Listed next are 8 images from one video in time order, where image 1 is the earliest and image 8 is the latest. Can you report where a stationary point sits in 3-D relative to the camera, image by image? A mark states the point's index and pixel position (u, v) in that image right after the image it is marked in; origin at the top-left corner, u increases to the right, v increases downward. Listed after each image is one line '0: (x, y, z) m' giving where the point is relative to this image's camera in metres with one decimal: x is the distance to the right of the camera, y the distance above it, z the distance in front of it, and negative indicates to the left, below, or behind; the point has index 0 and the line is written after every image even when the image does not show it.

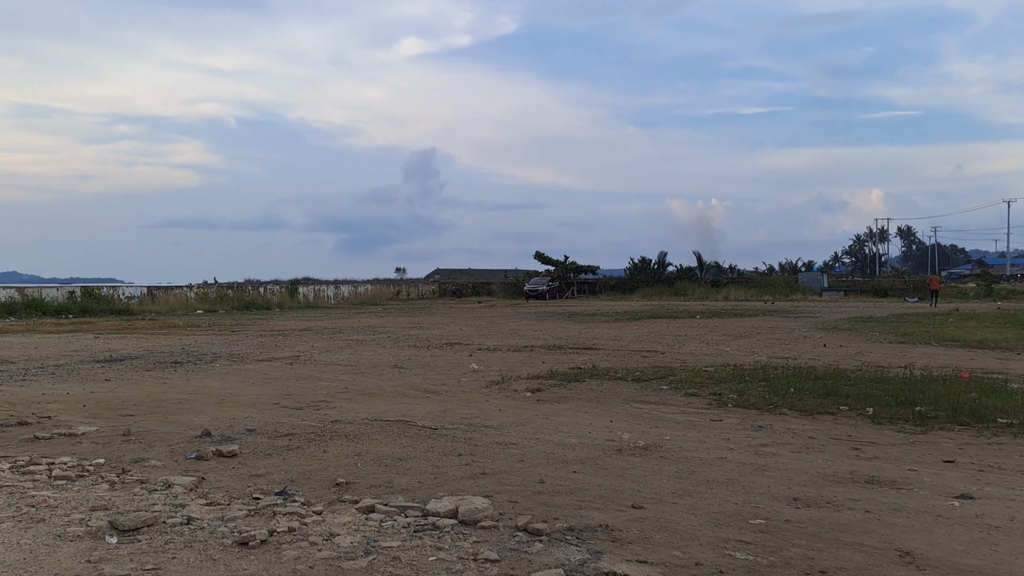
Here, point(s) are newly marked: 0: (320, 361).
0: (-2.2, -0.8, +10.0) m
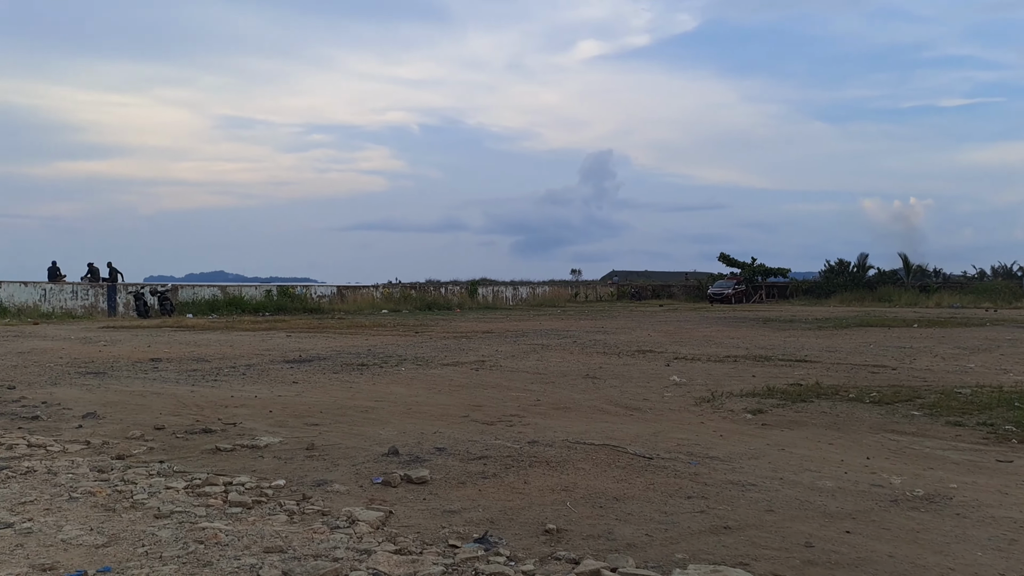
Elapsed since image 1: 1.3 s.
0: (-0.1, -0.9, +9.4) m
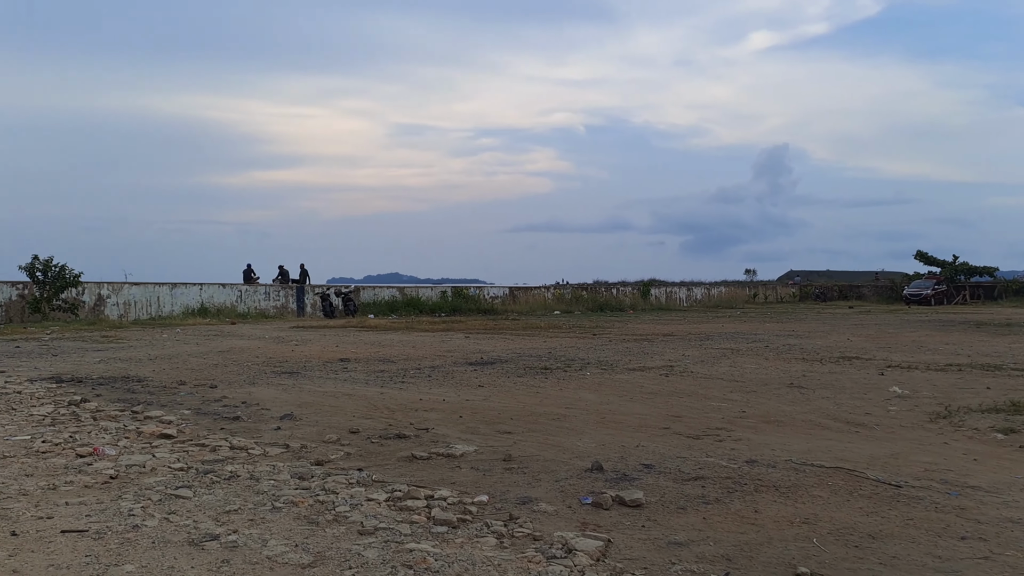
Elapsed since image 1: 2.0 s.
0: (+1.9, -0.9, +8.9) m
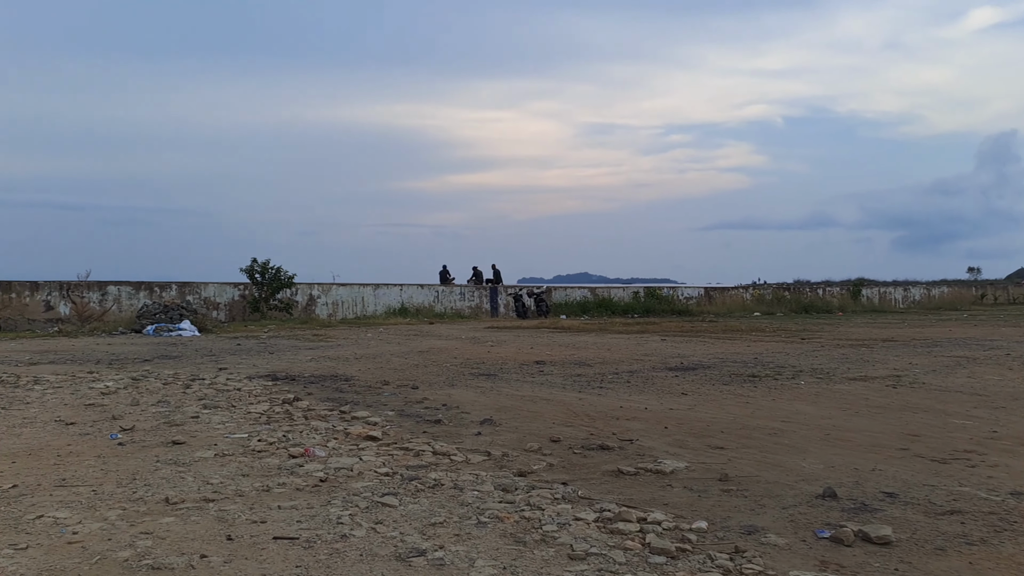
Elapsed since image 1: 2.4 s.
0: (+3.8, -0.9, +8.0) m
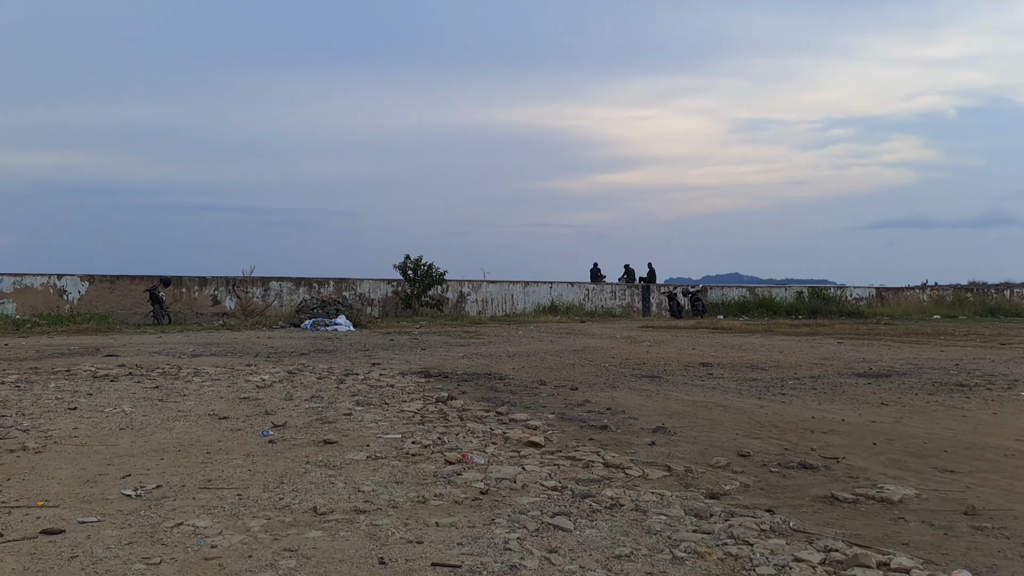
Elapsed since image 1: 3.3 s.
0: (+5.1, -0.9, +6.6) m
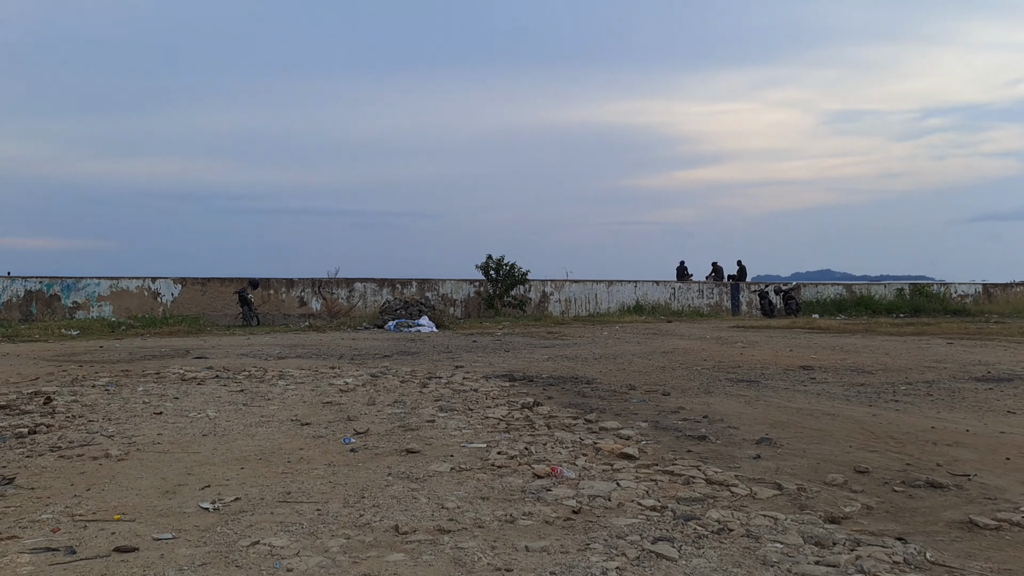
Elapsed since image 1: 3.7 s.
0: (+5.7, -0.8, +5.8) m
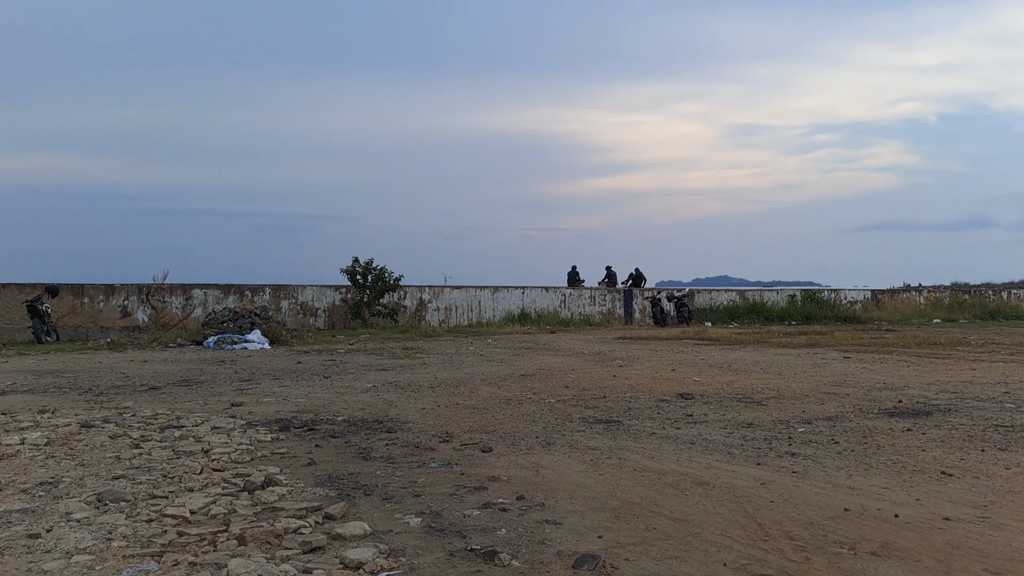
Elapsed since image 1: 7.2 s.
0: (+4.4, -0.9, +4.1) m
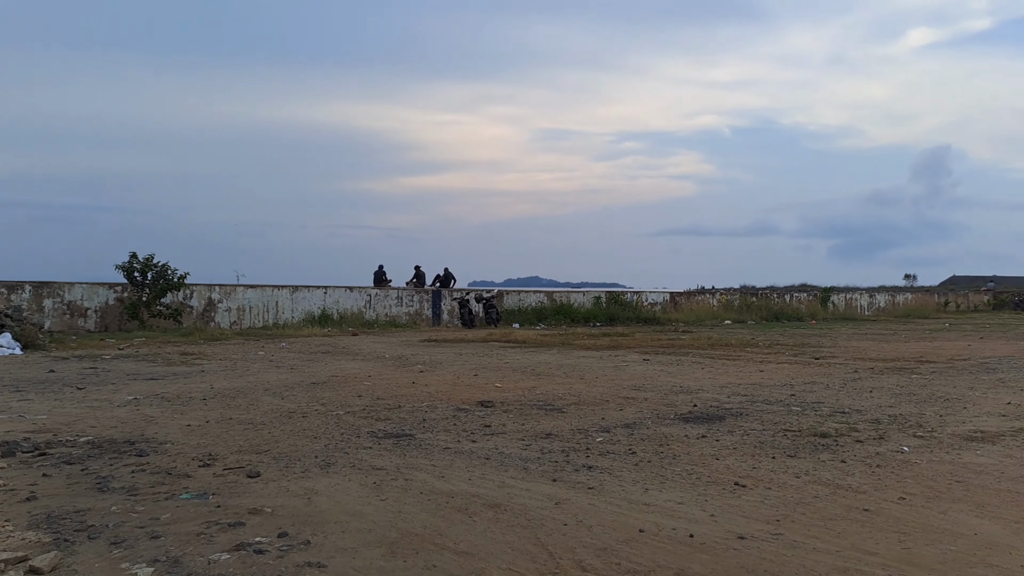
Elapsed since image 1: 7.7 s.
0: (+3.4, -1.0, +4.4) m
